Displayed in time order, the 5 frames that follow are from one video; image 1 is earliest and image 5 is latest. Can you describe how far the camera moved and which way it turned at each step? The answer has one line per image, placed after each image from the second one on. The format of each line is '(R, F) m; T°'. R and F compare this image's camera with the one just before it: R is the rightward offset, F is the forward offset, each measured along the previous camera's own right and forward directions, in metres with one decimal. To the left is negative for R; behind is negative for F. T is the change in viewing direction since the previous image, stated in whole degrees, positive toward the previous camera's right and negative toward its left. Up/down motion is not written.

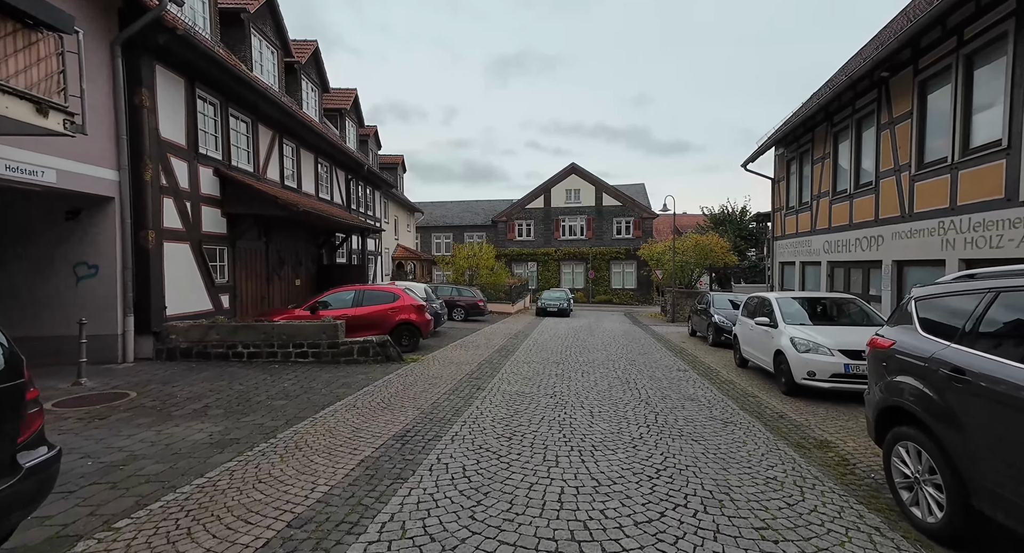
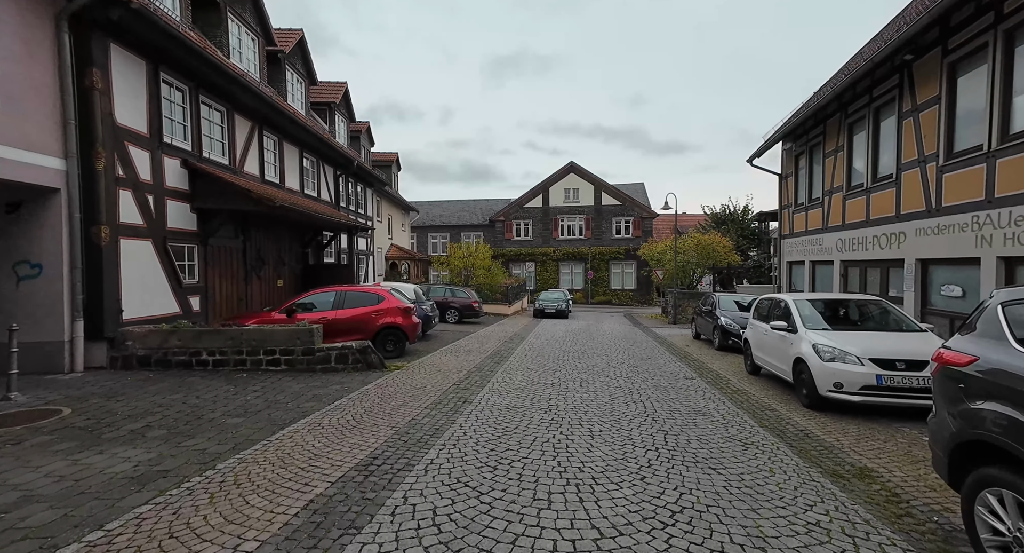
(+0.1, +0.8) m; 0°
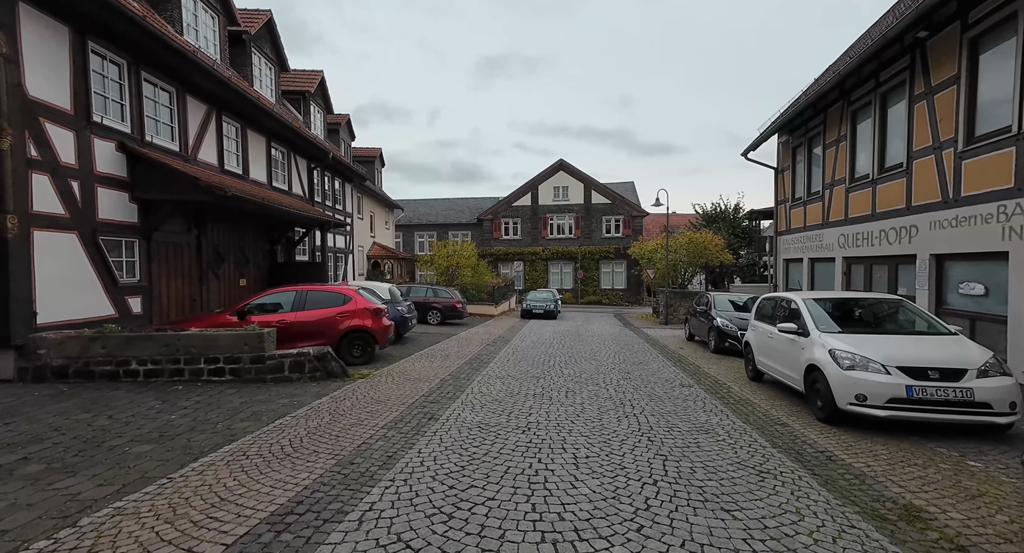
(+0.2, +0.9) m; +1°
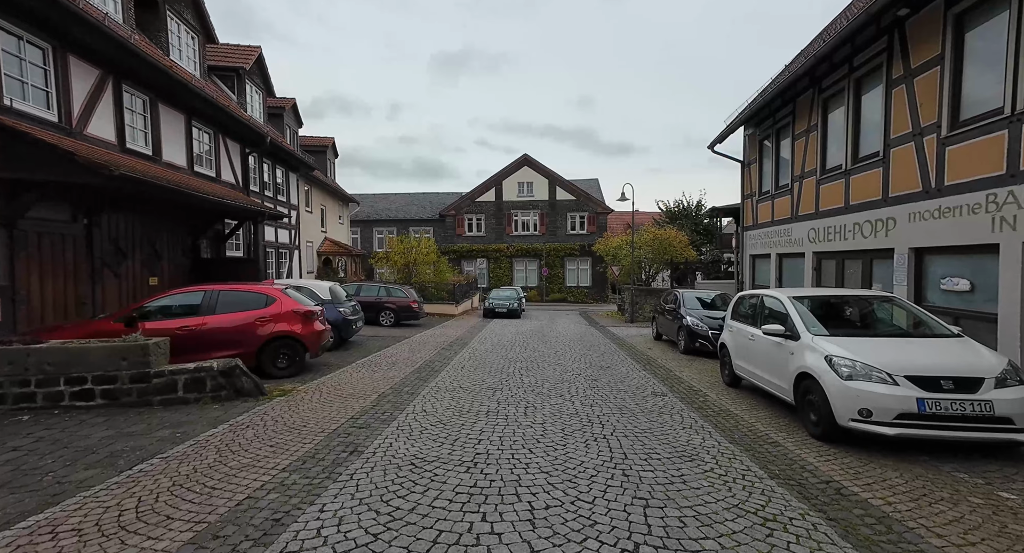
(+0.2, +1.1) m; +4°
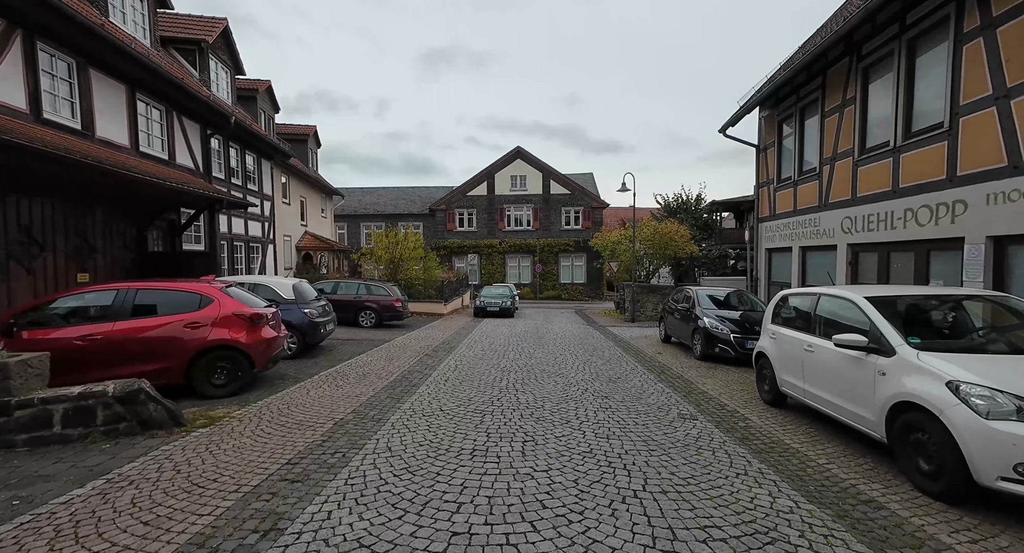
(0.0, +1.5) m; +1°
